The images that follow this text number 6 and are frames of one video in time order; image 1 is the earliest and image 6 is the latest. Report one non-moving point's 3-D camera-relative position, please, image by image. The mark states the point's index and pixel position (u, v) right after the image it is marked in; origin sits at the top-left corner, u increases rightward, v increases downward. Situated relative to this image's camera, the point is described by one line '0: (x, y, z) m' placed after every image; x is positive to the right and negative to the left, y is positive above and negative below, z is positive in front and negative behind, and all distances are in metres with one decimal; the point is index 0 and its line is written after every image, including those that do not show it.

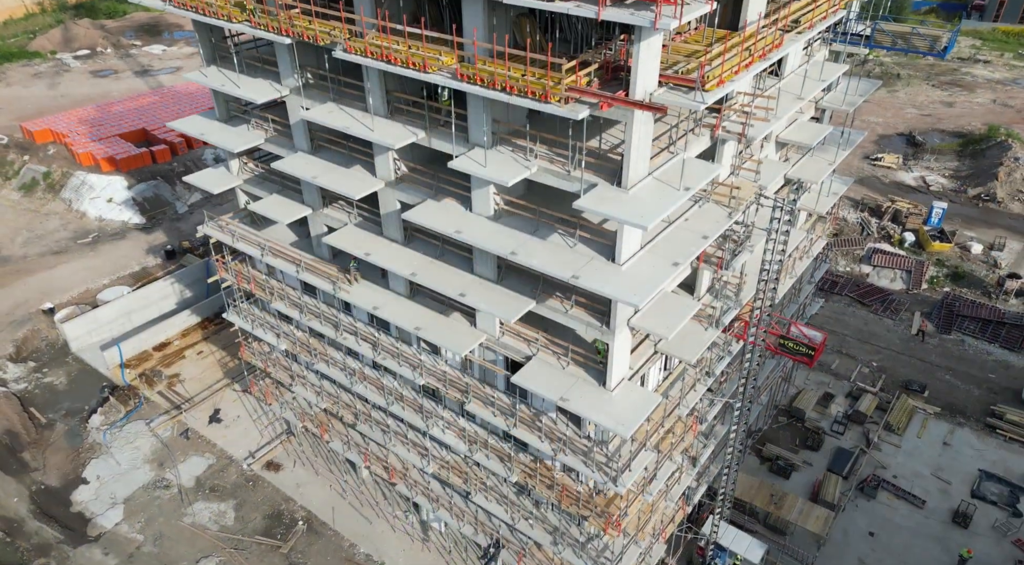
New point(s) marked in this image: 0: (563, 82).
0: (+1.3, +5.0, +19.8) m
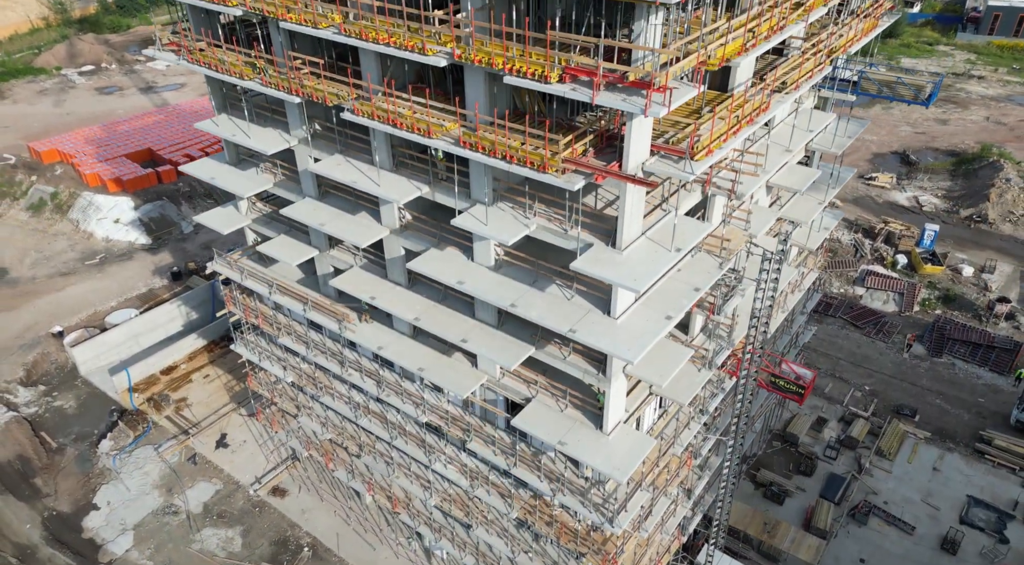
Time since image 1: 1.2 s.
0: (+1.3, +3.4, +20.9) m
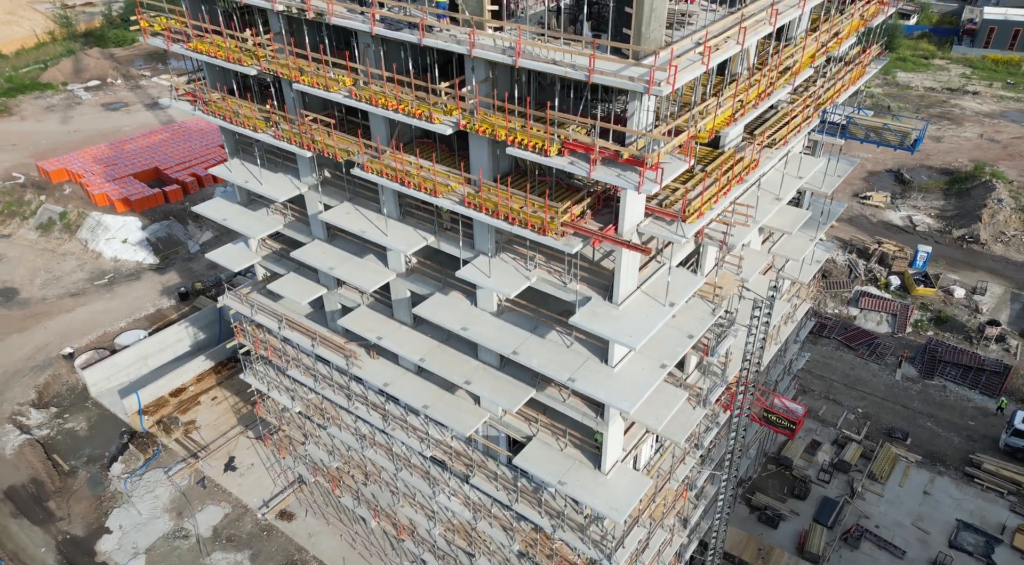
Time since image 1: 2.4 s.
0: (+1.3, +1.8, +22.2) m
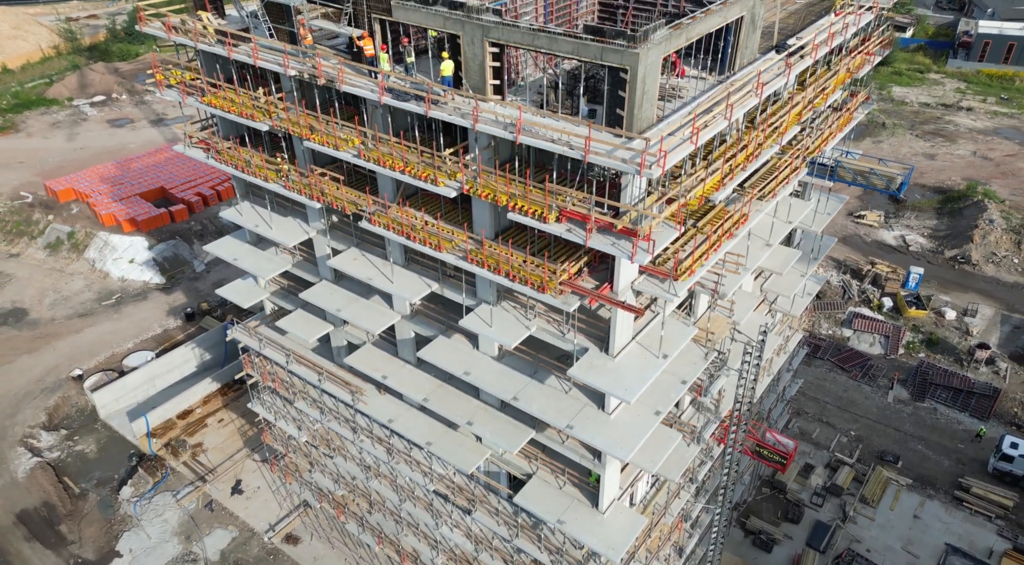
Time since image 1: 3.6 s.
0: (+1.3, +0.2, +23.3) m
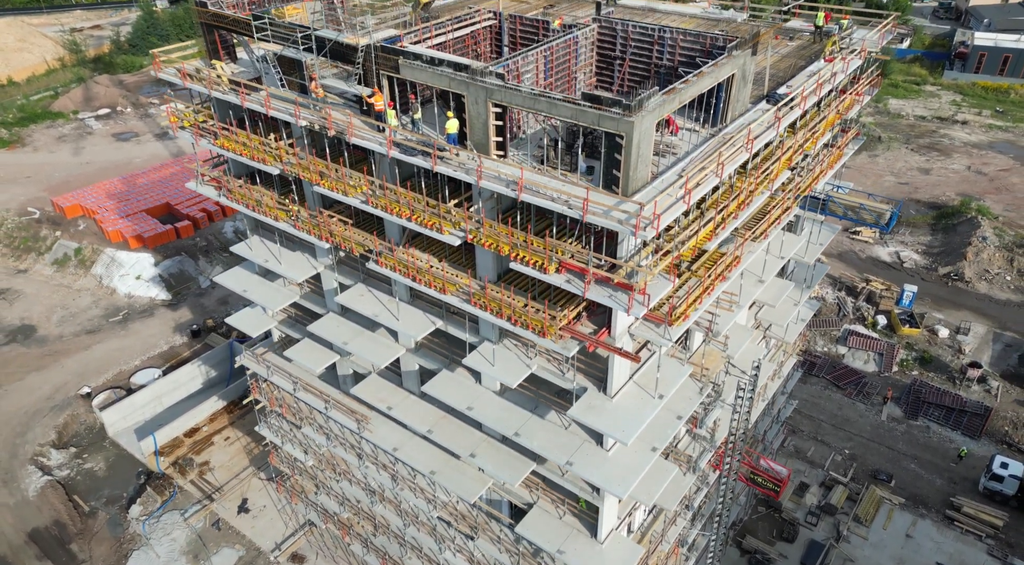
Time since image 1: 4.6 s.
0: (+1.4, -1.2, +24.4) m
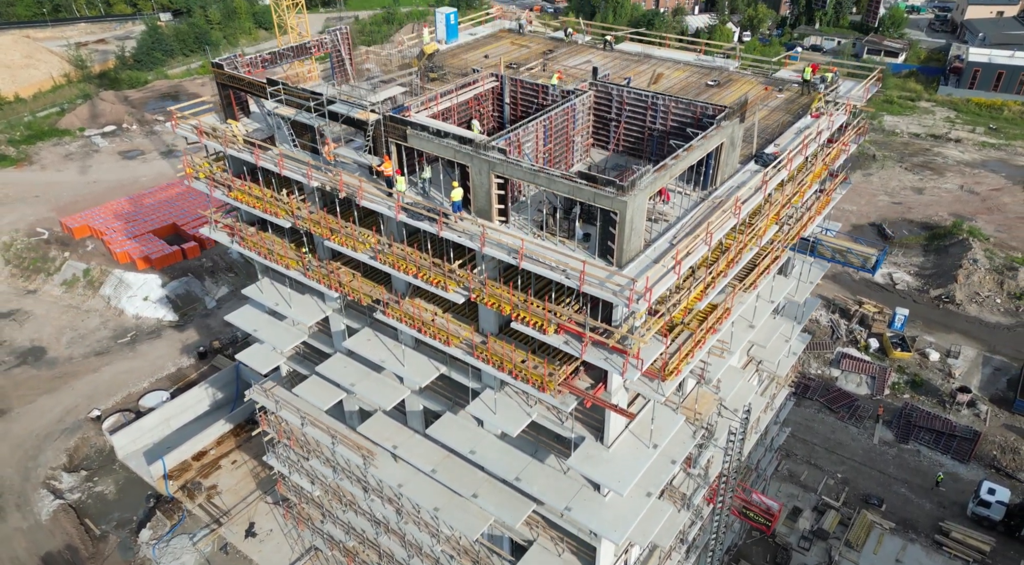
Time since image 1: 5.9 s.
0: (+1.4, -3.1, +25.8) m
